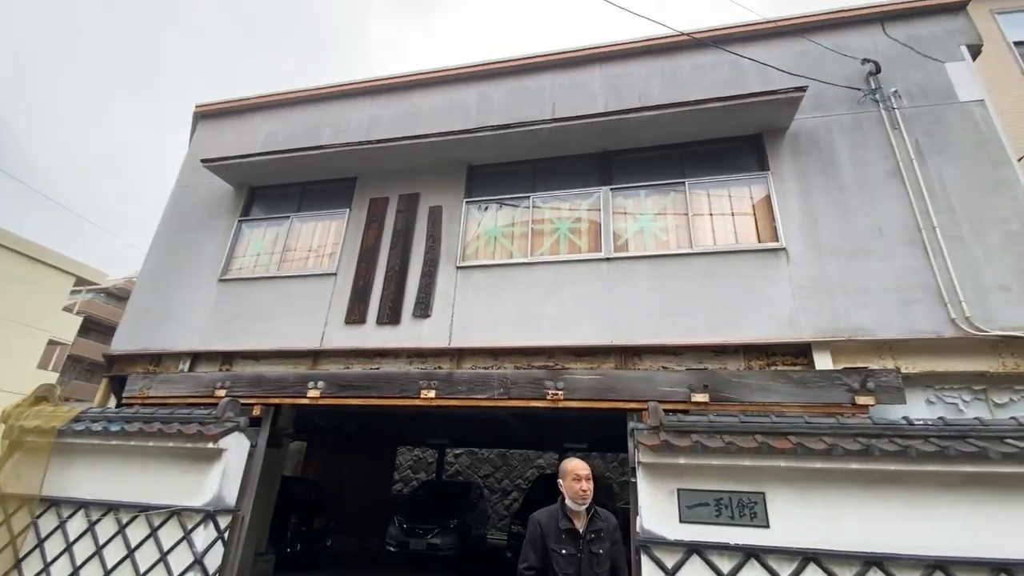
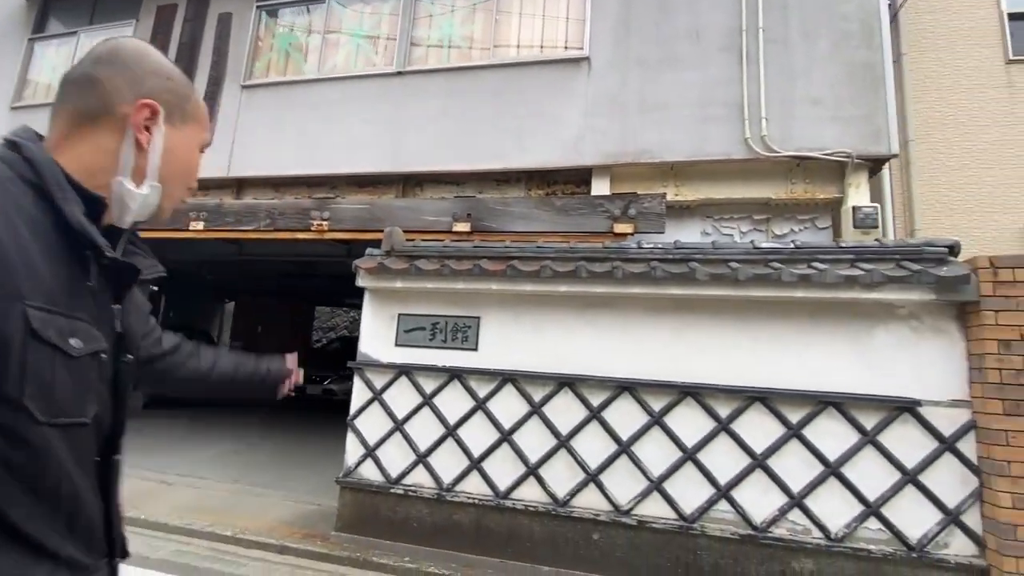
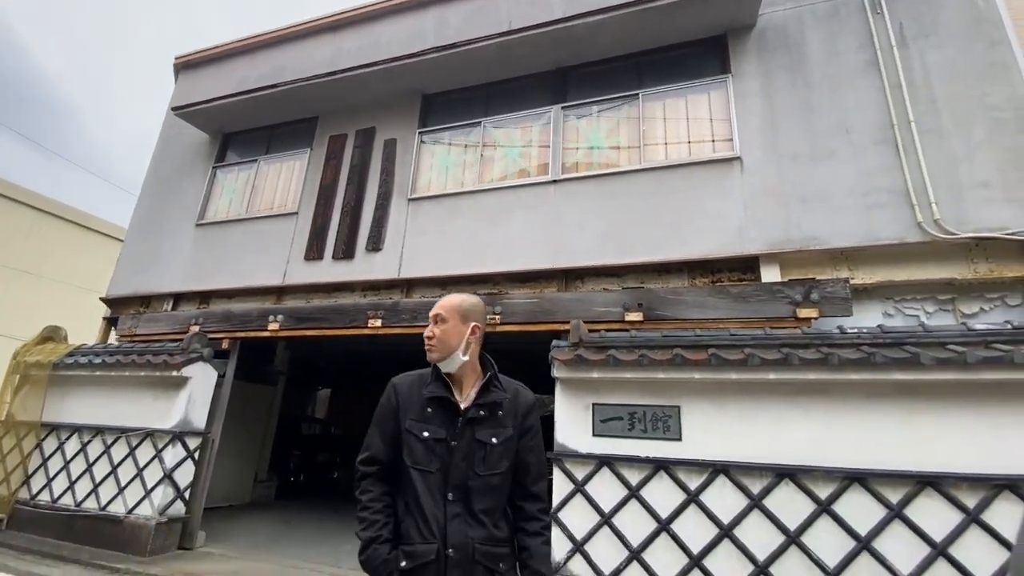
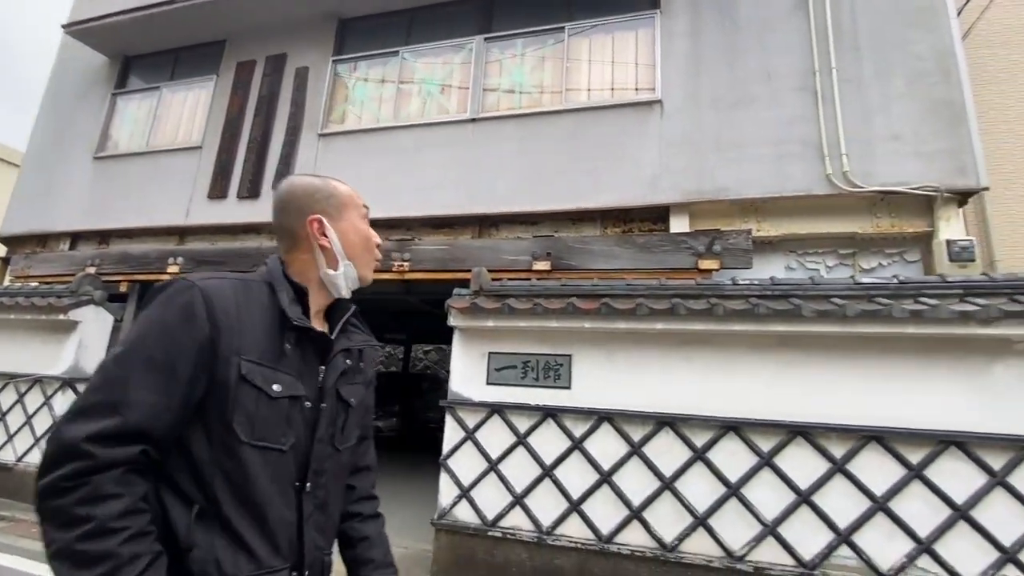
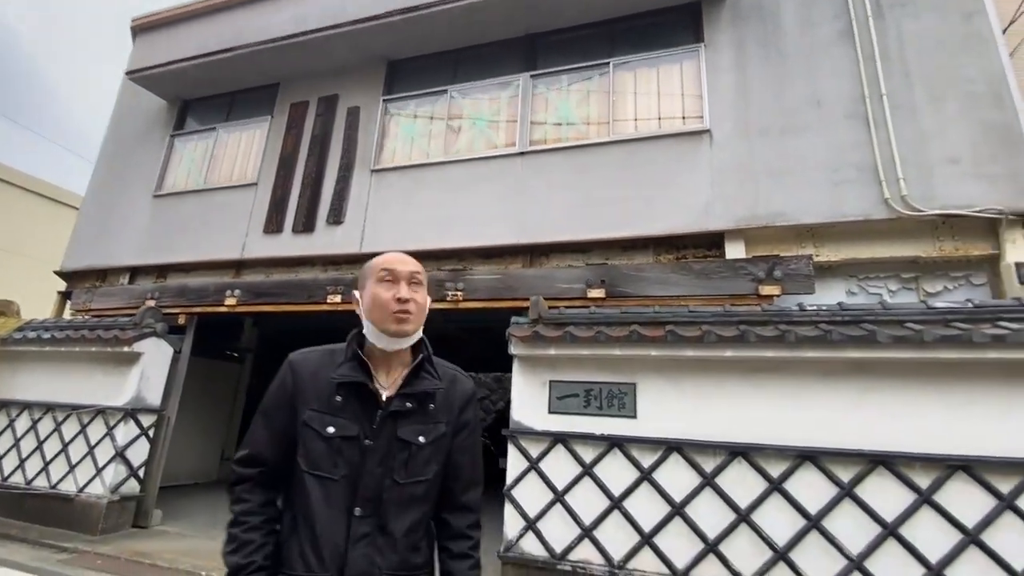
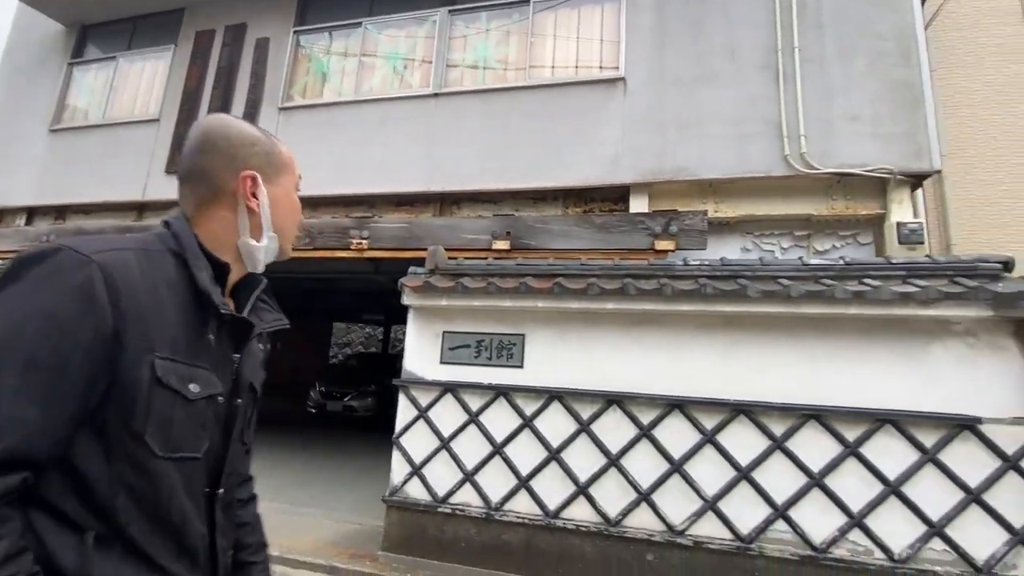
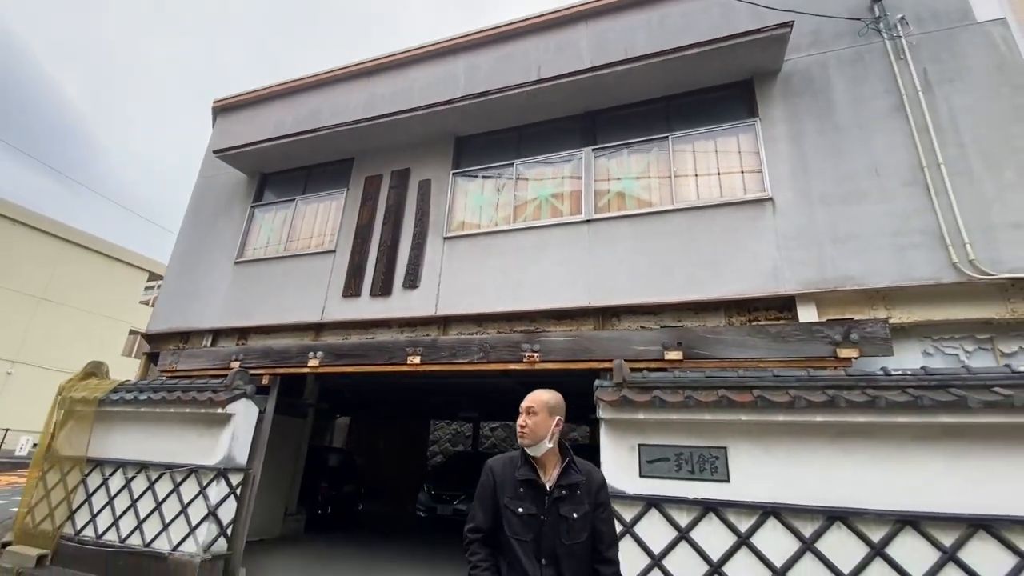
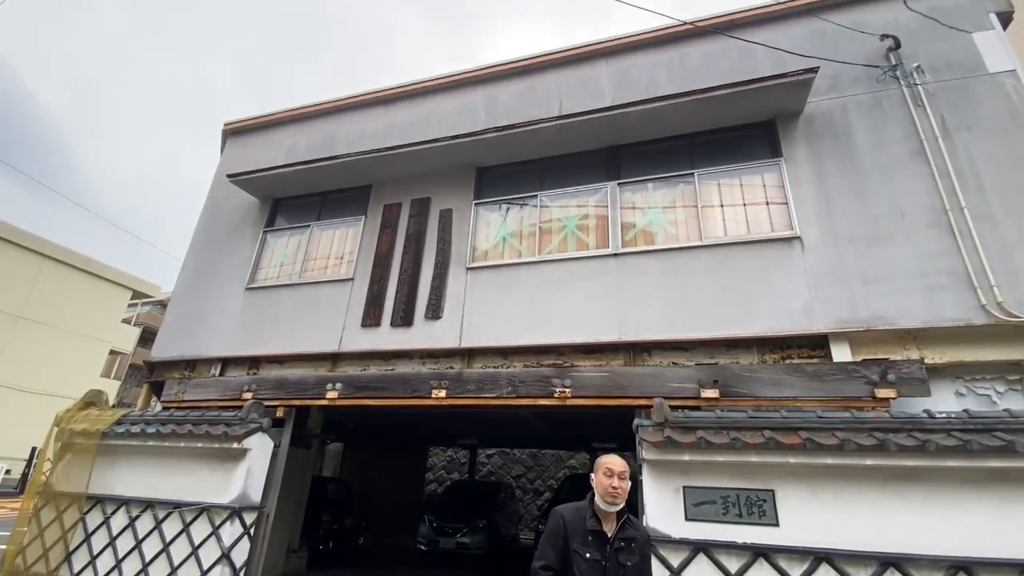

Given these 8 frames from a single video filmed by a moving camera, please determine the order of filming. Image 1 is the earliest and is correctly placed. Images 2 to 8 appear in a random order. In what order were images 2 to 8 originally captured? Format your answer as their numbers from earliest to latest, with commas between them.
8, 7, 3, 5, 4, 6, 2
